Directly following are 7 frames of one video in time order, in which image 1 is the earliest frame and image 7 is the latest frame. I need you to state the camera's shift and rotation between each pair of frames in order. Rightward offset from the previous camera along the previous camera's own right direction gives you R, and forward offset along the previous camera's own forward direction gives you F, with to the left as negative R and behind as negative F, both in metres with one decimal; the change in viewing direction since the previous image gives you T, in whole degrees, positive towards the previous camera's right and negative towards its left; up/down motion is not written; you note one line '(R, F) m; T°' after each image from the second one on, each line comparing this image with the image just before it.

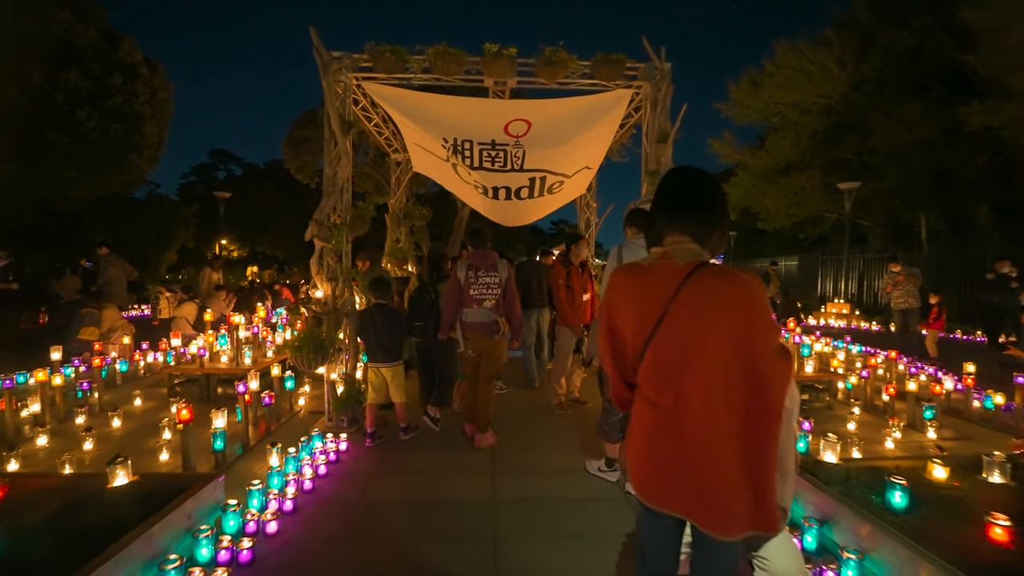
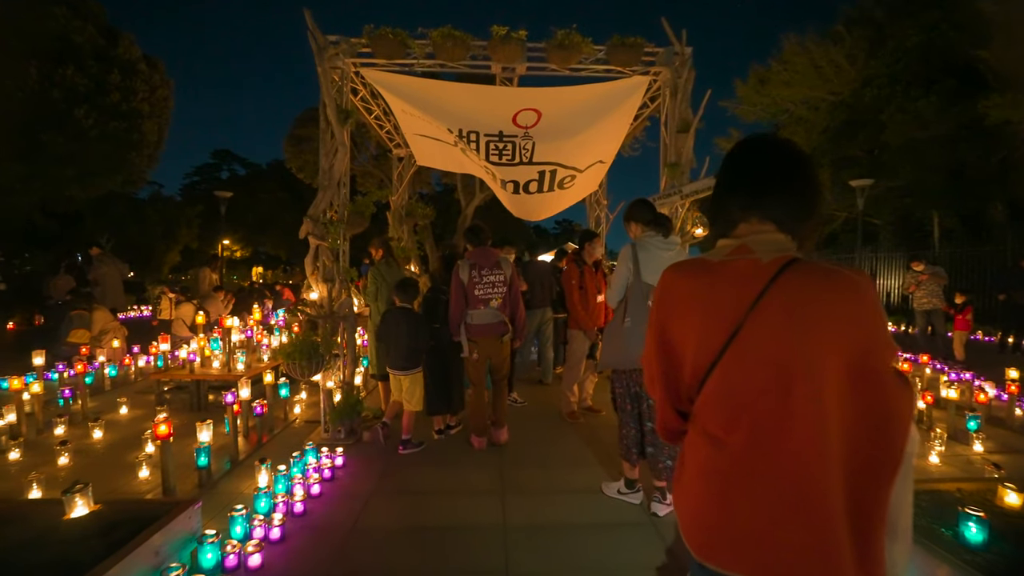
(-0.1, +0.5) m; 0°
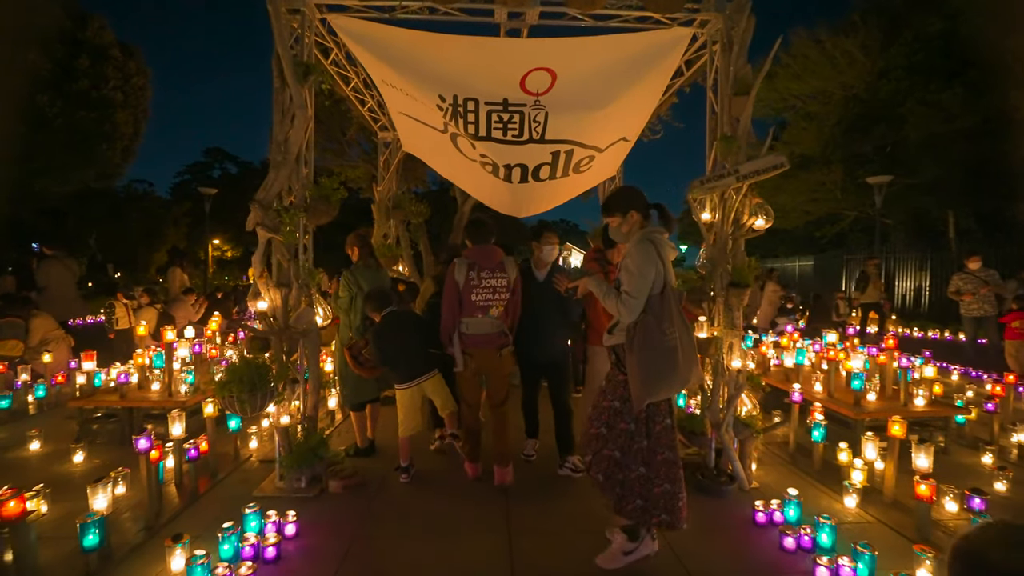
(-0.1, +1.3) m; 0°
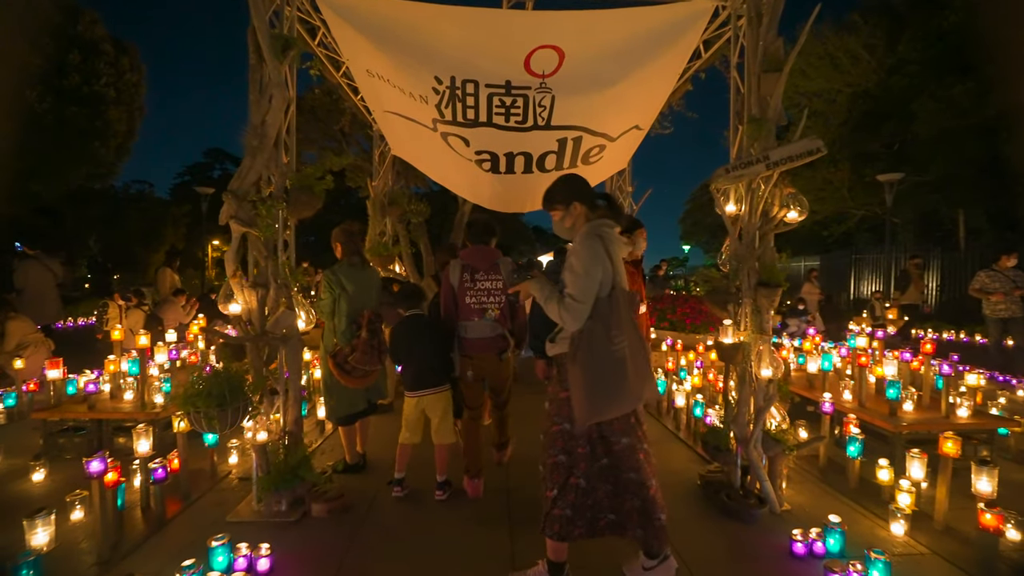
(0.0, +0.5) m; 0°
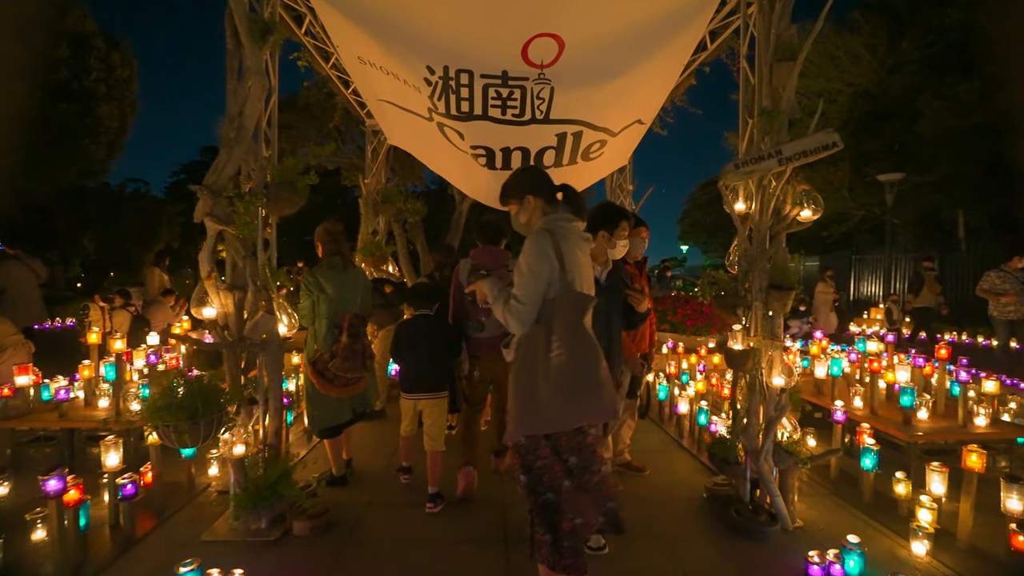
(0.0, +0.3) m; 0°
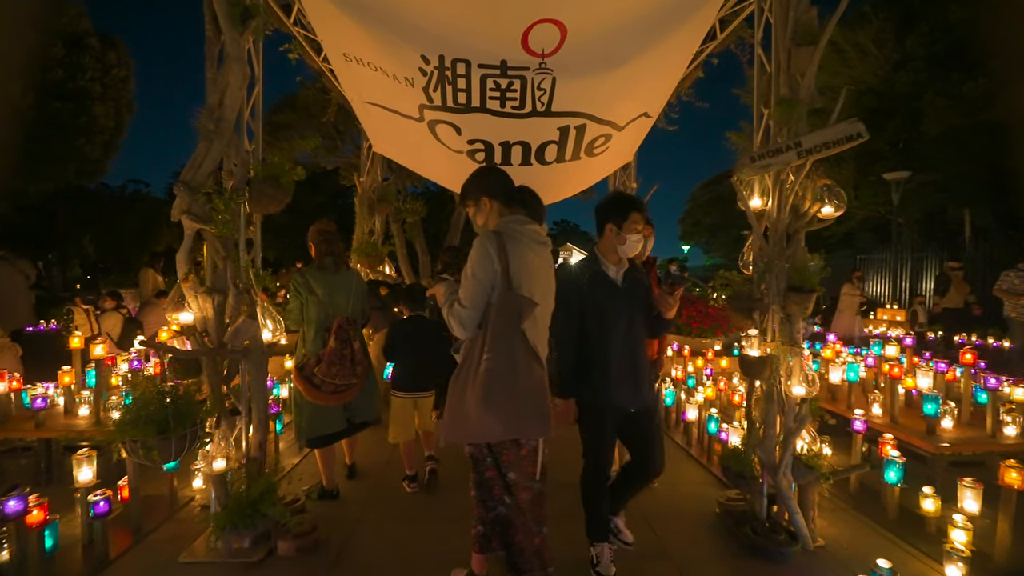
(0.0, +0.3) m; 0°
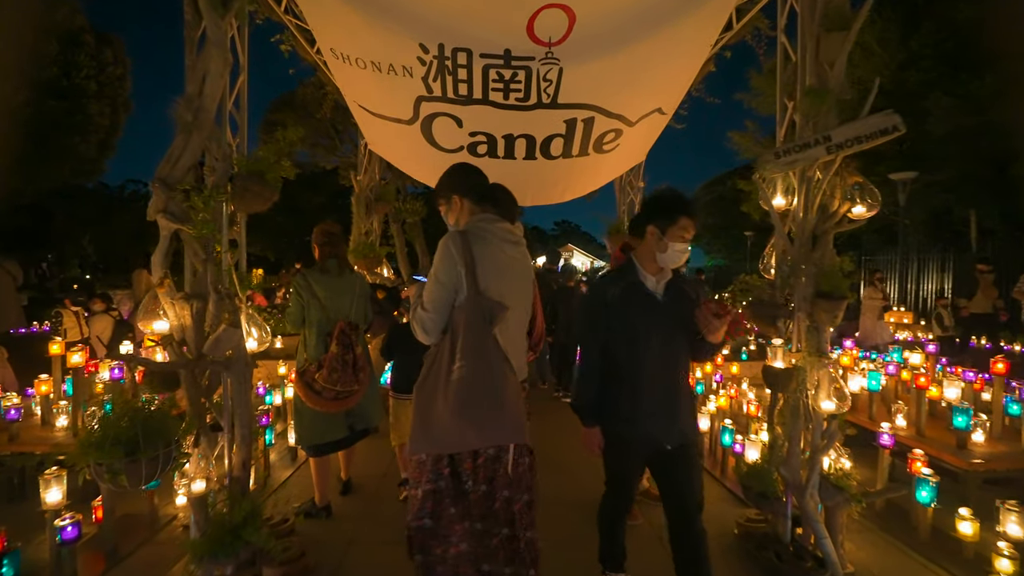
(0.0, +0.3) m; 0°
